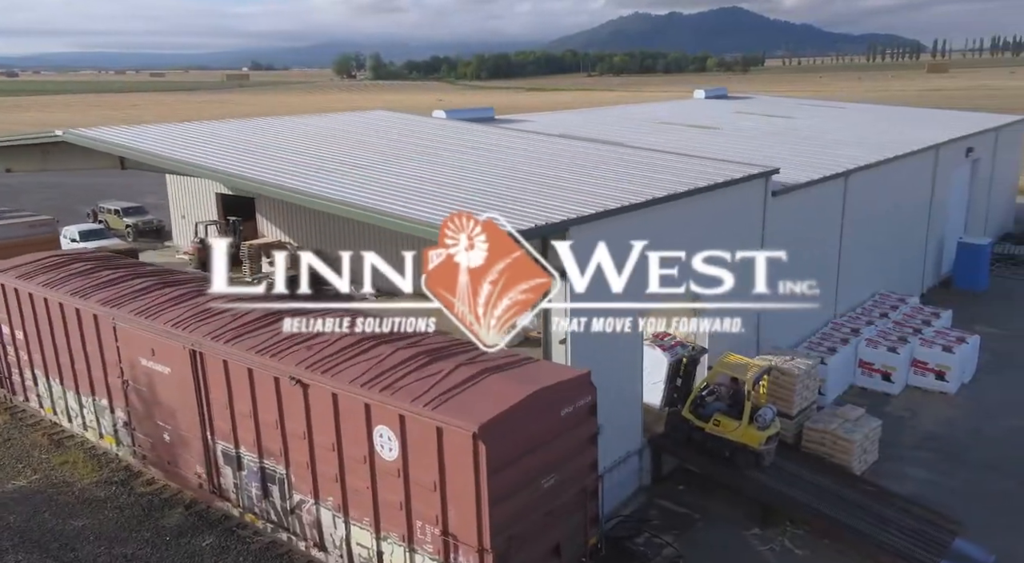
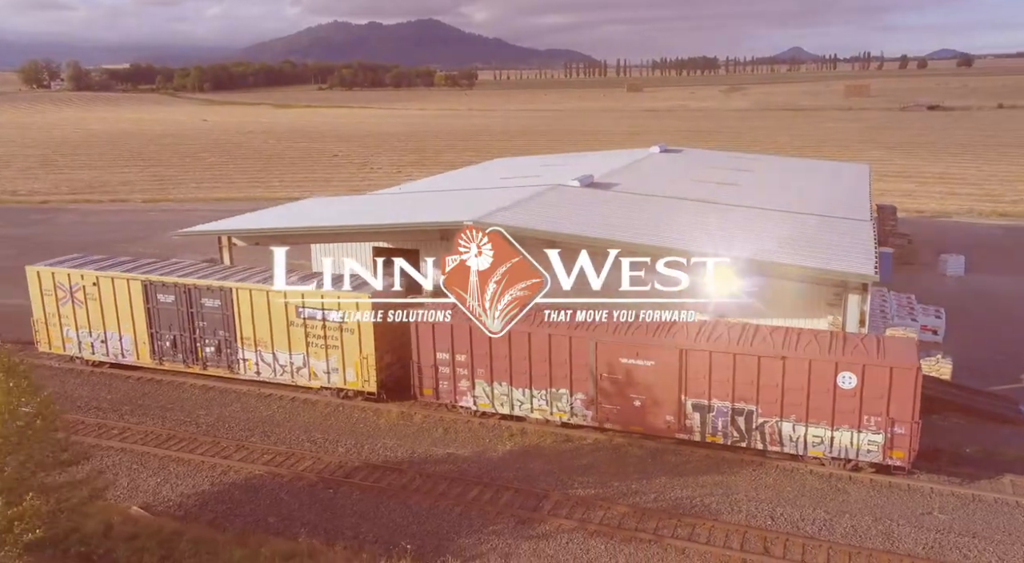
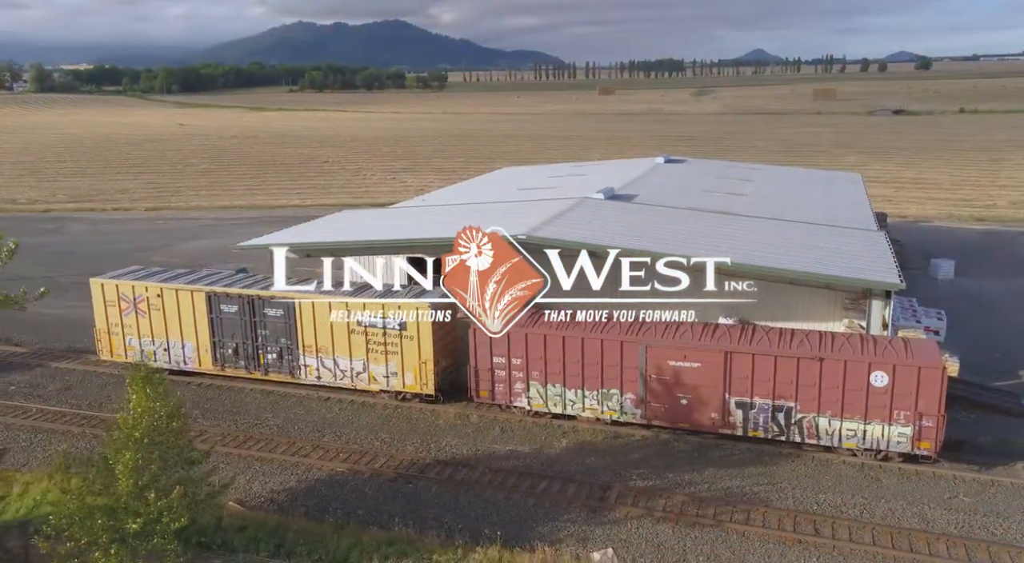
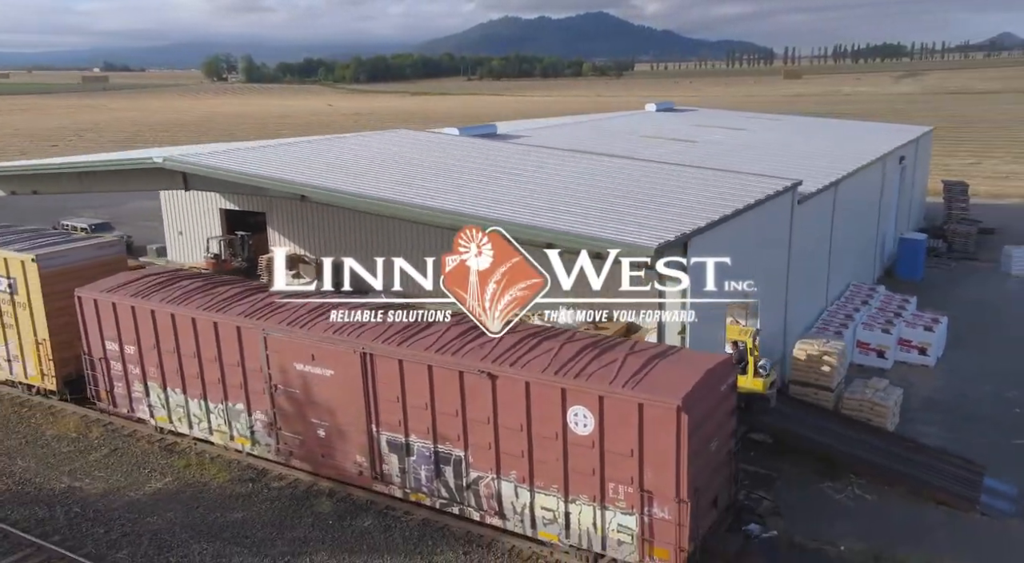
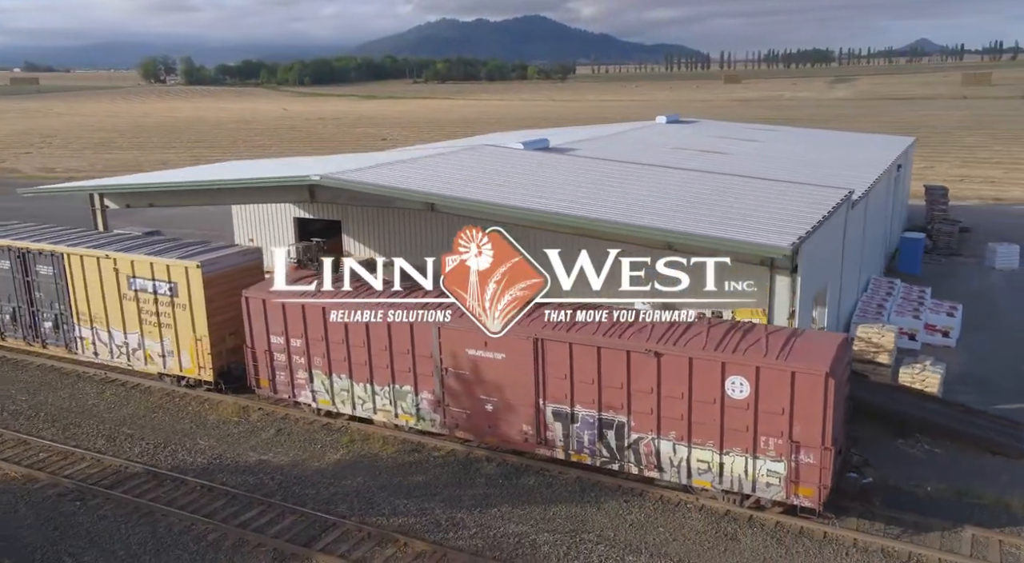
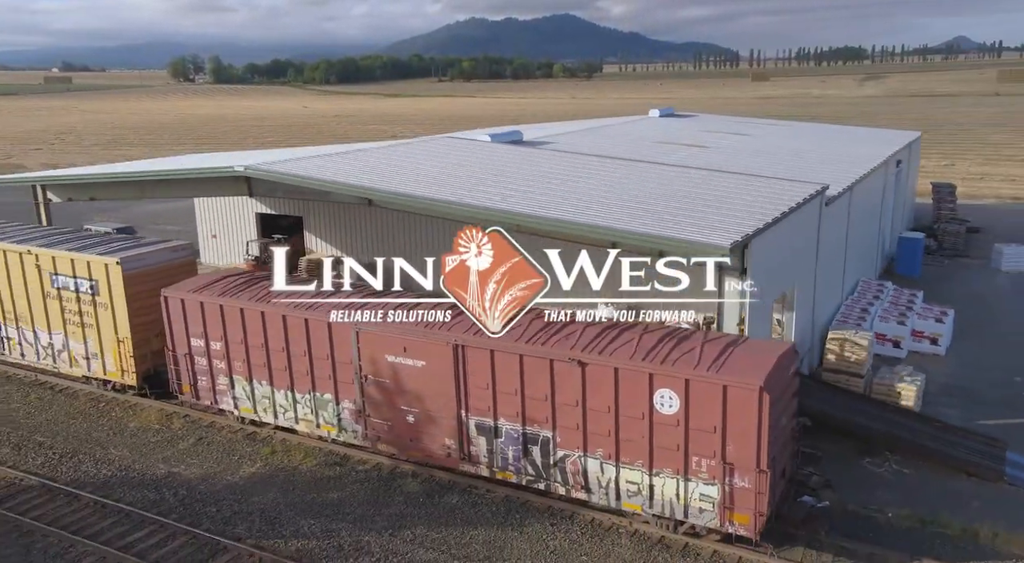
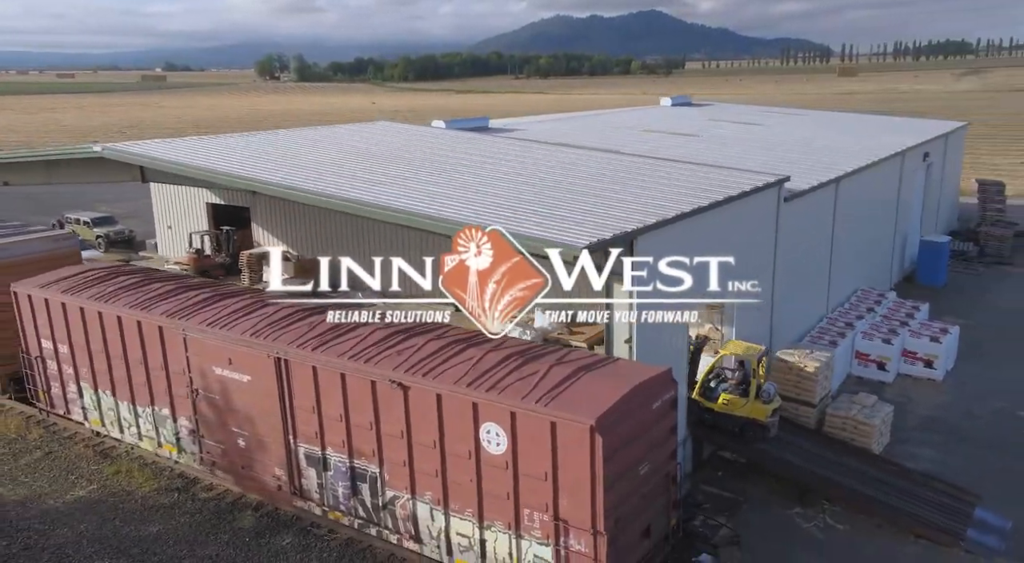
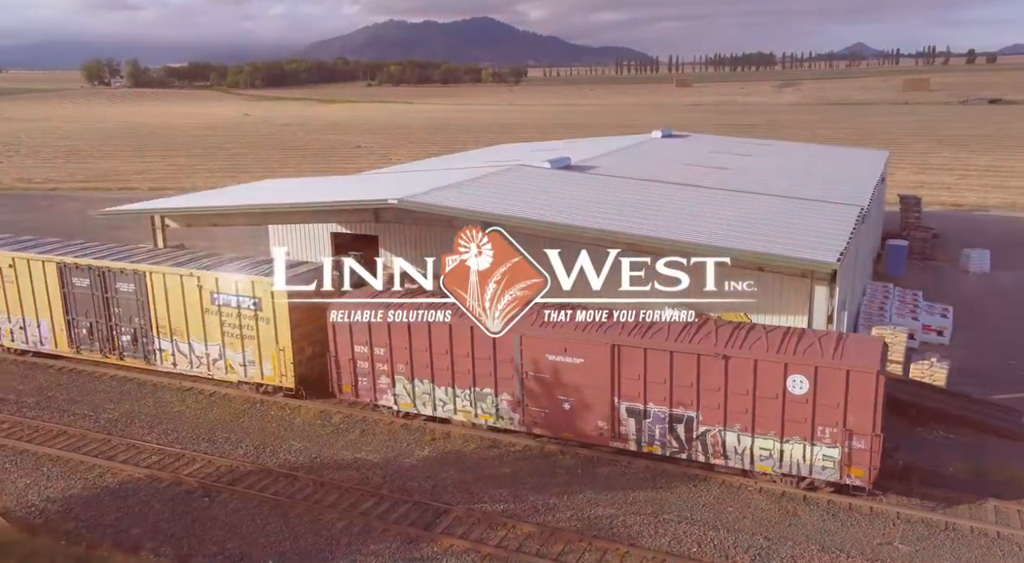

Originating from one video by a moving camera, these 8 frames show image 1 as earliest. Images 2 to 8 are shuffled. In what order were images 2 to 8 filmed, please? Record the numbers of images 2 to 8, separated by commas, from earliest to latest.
7, 4, 6, 5, 8, 2, 3
